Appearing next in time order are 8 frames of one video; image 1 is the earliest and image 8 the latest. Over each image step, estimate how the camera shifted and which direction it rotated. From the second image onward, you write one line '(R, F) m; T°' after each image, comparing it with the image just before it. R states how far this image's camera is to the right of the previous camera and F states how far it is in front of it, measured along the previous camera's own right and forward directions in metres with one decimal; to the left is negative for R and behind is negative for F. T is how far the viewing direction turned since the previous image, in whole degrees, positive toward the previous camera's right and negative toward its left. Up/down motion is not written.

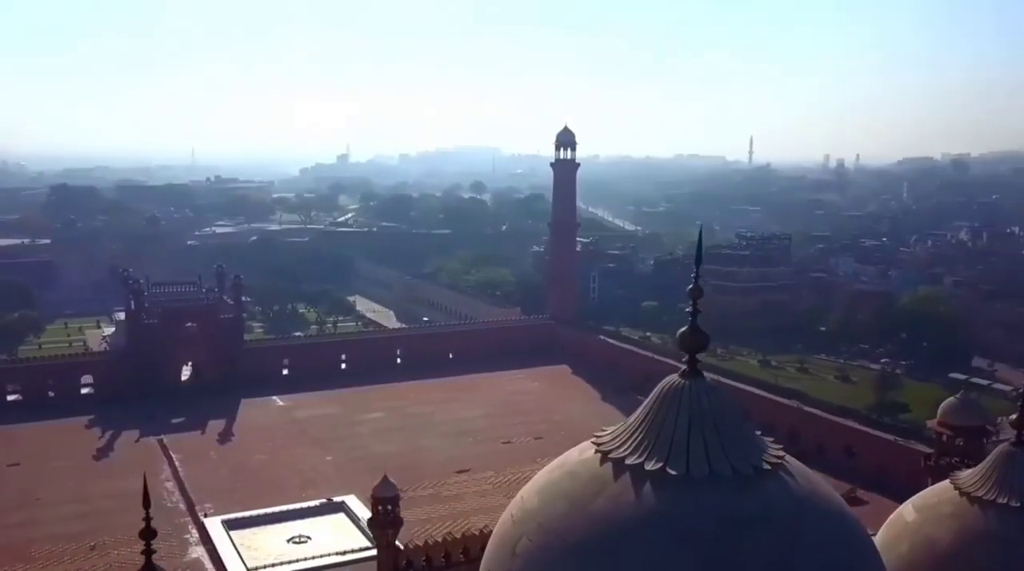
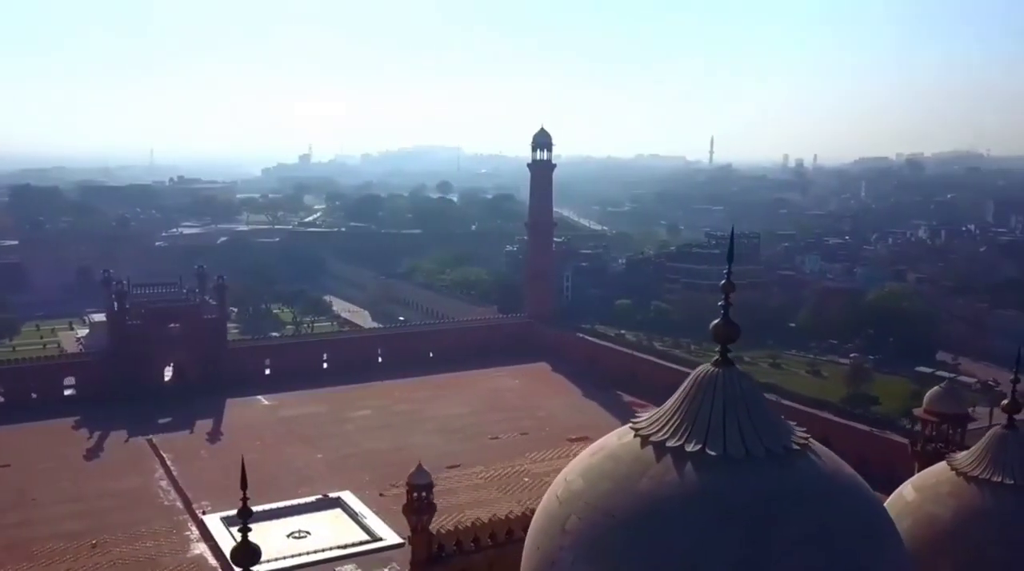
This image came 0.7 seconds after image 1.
(-0.4, -0.3) m; +2°
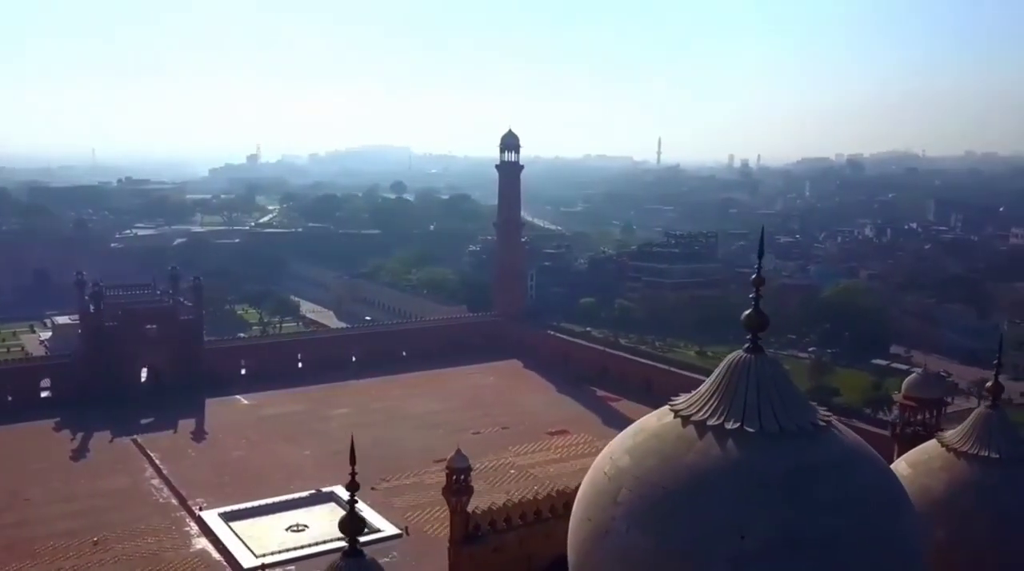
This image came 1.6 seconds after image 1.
(-0.5, -0.4) m; +3°
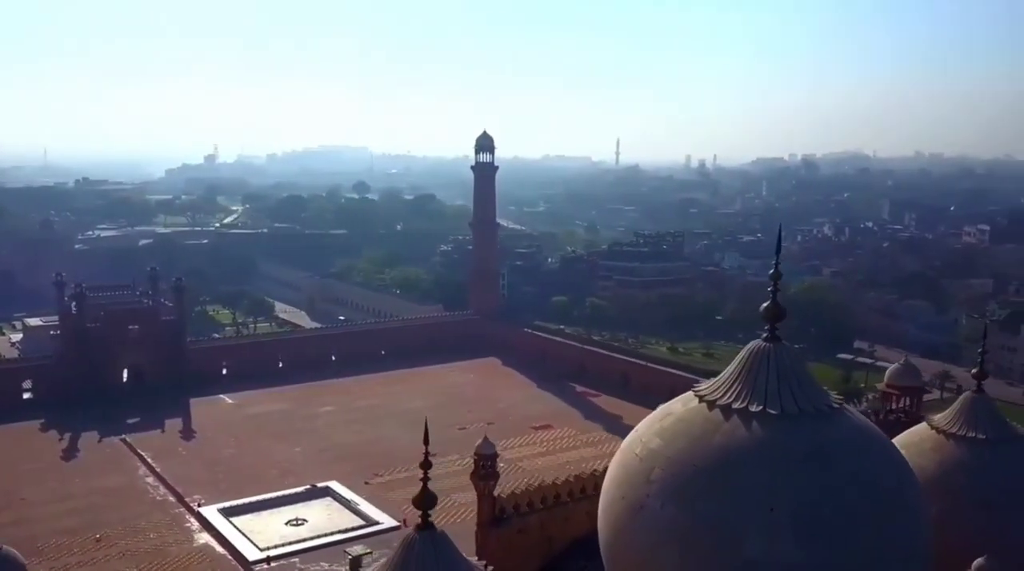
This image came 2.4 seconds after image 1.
(-0.4, -0.3) m; +3°
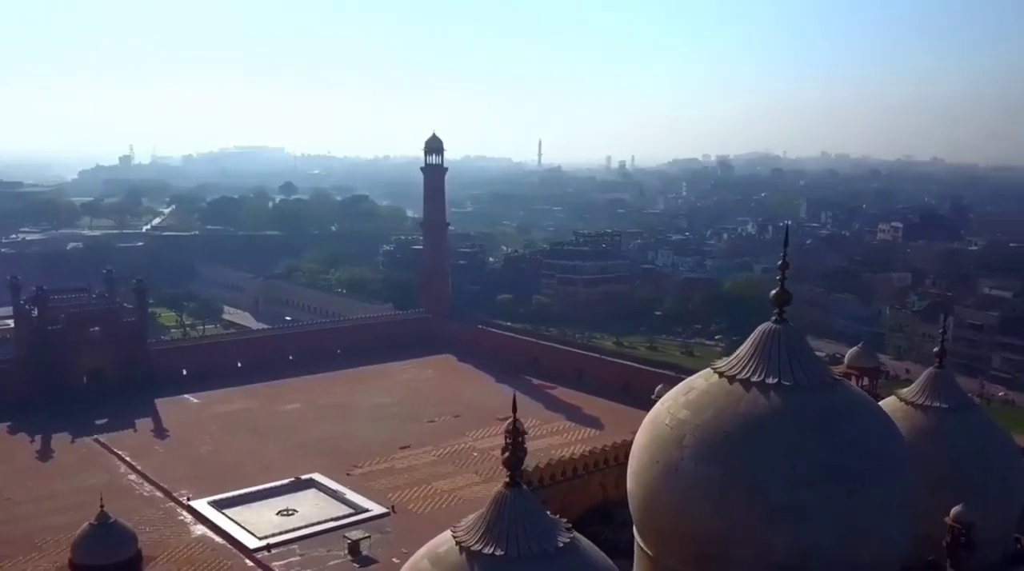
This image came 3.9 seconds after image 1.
(-0.8, -0.6) m; +5°
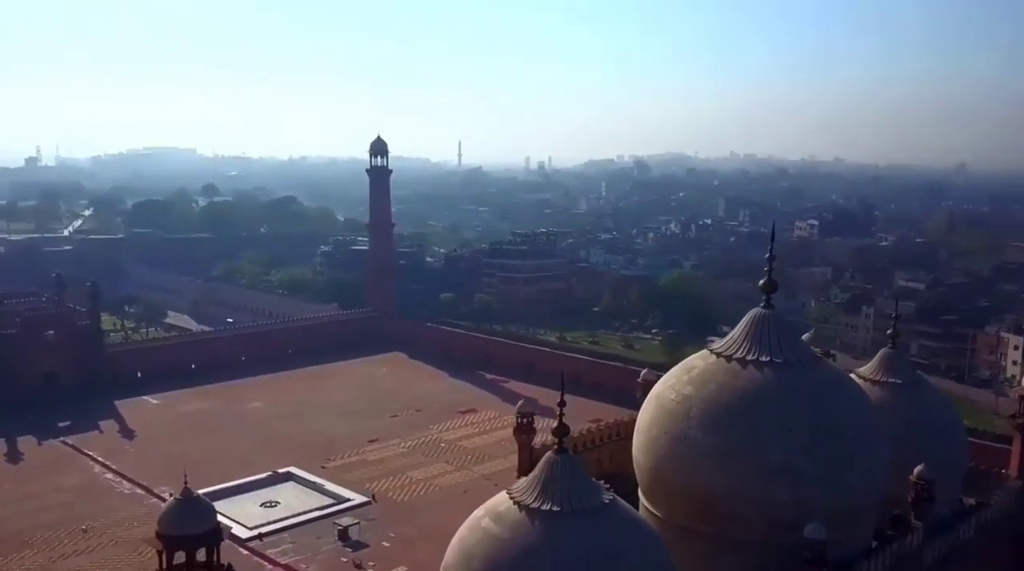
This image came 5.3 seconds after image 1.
(-0.7, -0.6) m; +5°
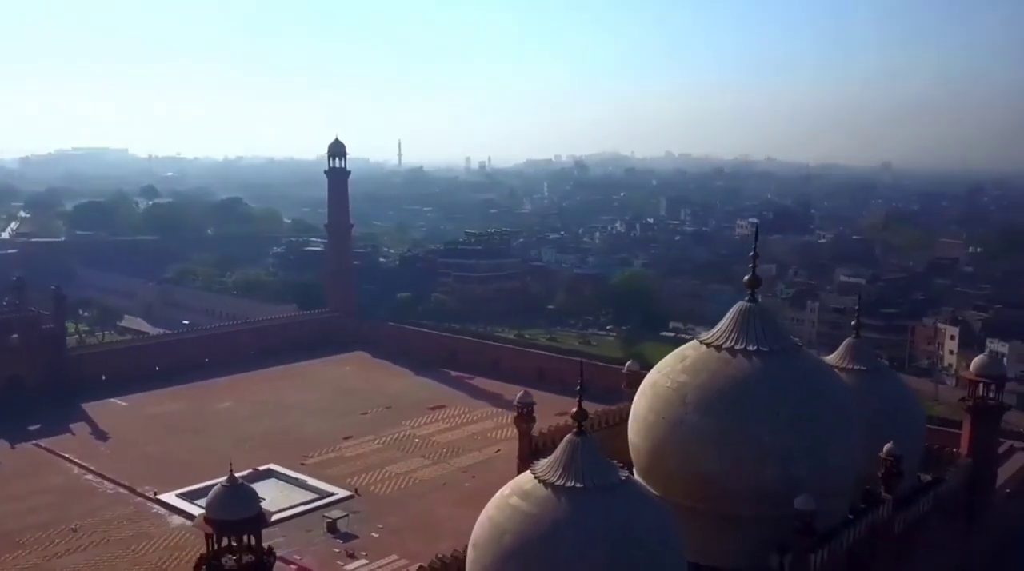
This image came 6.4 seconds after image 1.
(-0.5, -0.5) m; +4°
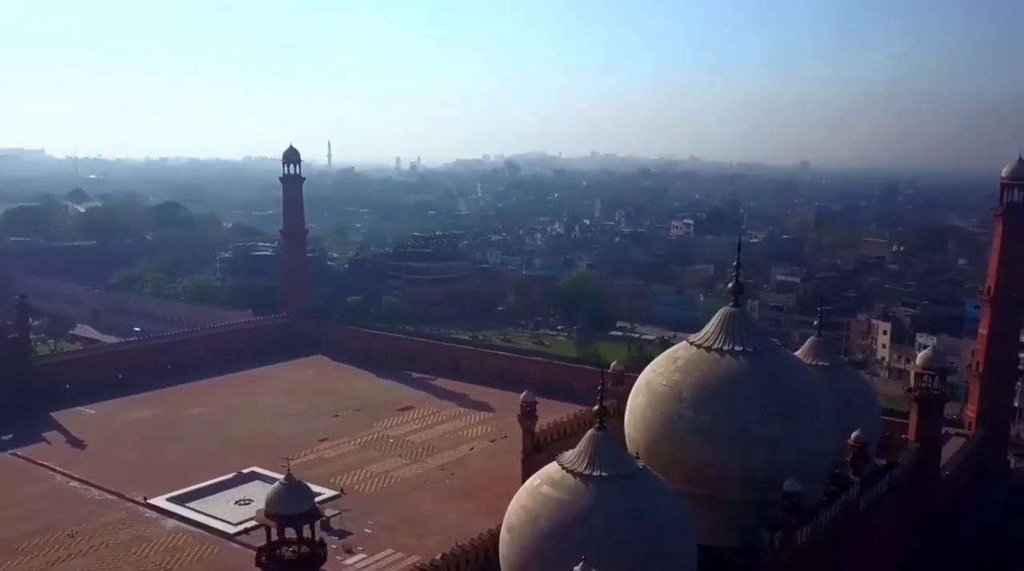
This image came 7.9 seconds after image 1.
(-0.7, -0.7) m; +4°
